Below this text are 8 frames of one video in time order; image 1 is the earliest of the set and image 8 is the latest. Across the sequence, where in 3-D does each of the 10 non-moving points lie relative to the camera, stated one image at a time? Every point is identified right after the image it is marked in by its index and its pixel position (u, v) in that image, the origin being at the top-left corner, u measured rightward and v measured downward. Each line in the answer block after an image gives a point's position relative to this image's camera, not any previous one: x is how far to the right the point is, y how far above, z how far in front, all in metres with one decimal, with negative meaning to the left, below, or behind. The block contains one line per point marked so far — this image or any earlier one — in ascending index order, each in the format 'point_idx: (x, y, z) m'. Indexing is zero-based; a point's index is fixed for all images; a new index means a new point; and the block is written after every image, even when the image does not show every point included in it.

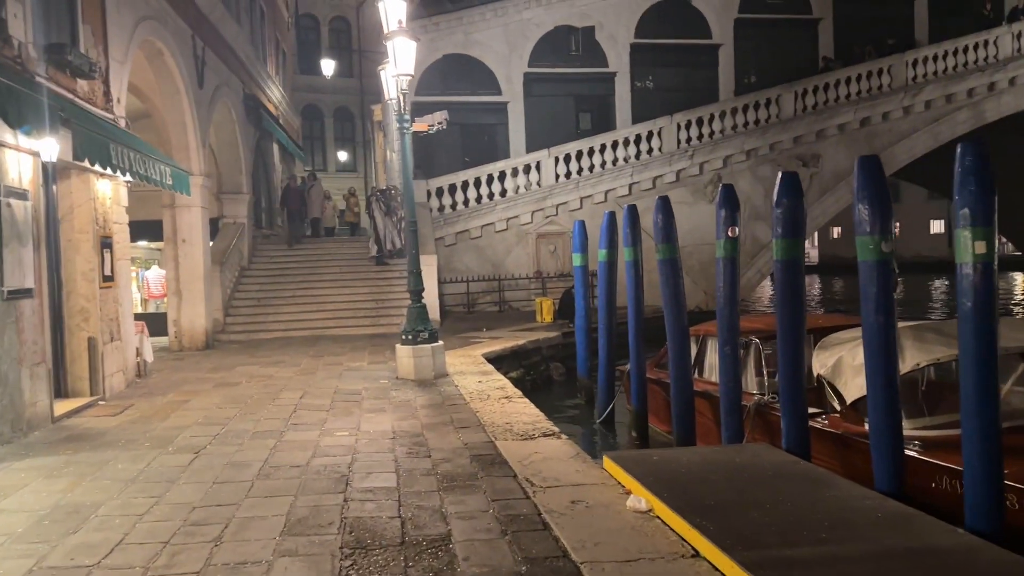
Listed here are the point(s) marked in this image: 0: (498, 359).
0: (-0.2, -1.1, +13.4) m
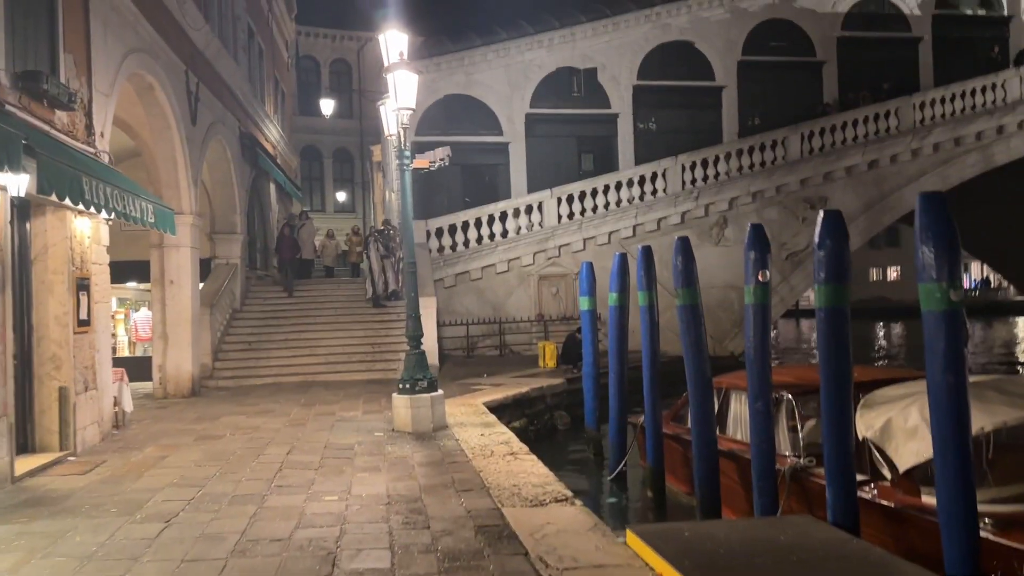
0: (-0.2, -1.8, +12.6) m
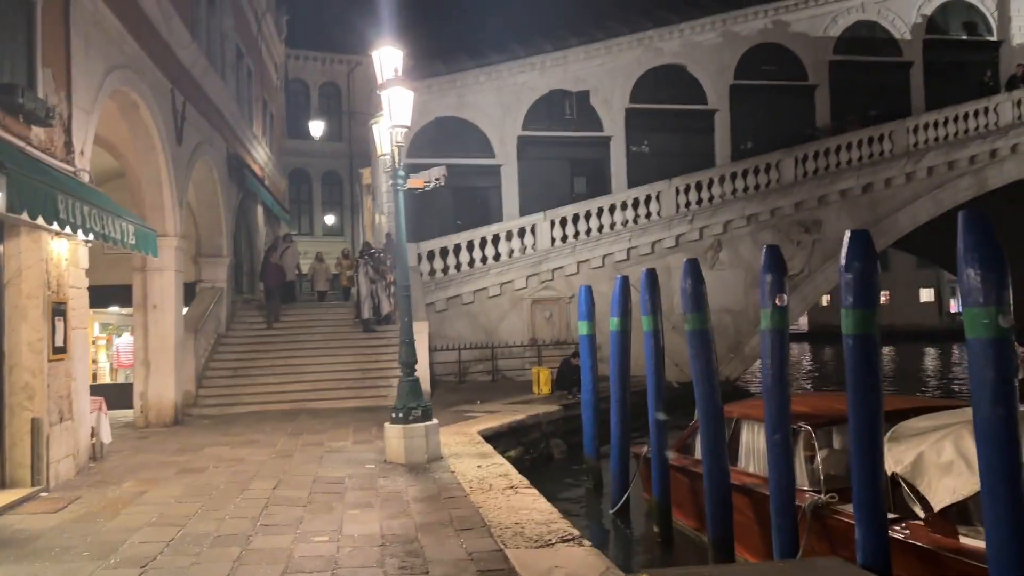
0: (-0.3, -2.2, +12.2) m
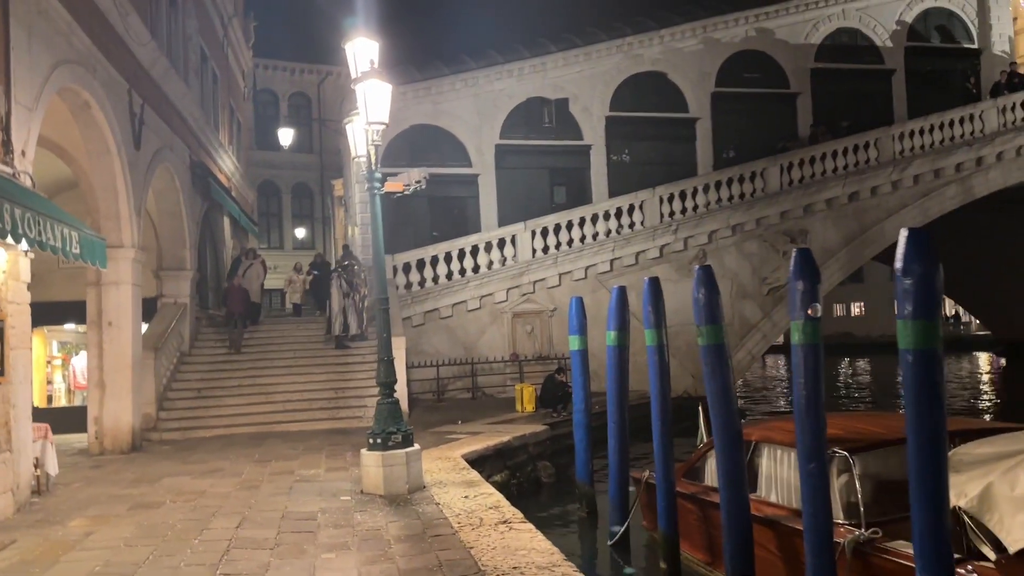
0: (-0.4, -2.3, +11.4) m
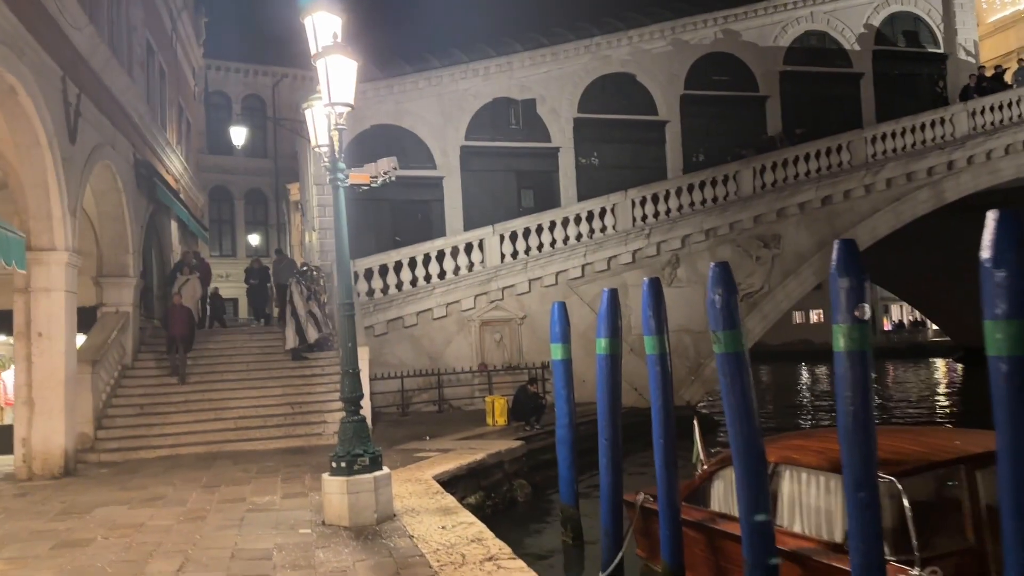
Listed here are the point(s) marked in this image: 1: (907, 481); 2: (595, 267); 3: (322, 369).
0: (-0.7, -2.4, +10.4) m
1: (+2.6, -1.3, +5.6) m
2: (+1.9, +0.5, +19.7) m
3: (-3.5, -1.5, +15.4) m
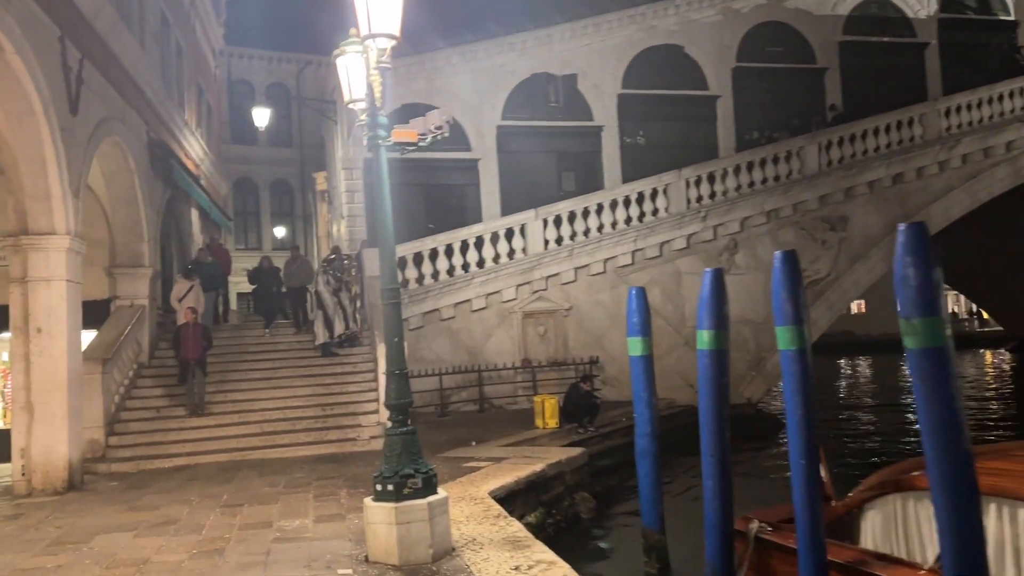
0: (0.0, -2.2, +8.9) m
1: (+3.1, -1.1, +4.1) m
2: (+2.9, +0.8, +18.1) m
3: (-2.6, -1.3, +14.0) m
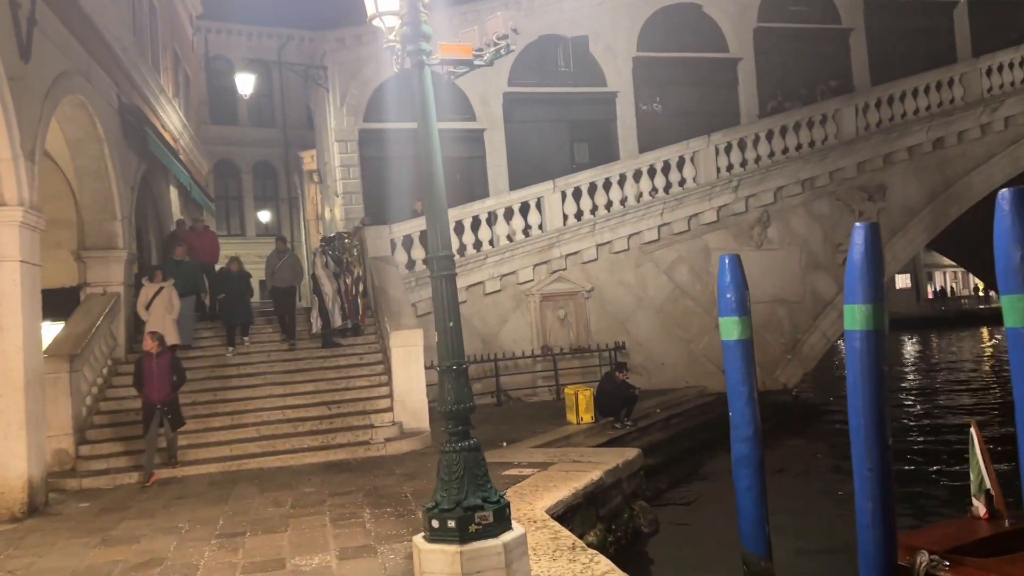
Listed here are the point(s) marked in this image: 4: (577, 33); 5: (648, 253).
0: (+0.5, -2.0, +7.4) m
1: (+3.7, -0.9, +2.5) m
2: (+3.1, +1.2, +16.6) m
3: (-2.2, -1.0, +12.4) m
4: (+1.5, +5.9, +19.4) m
5: (+2.7, +0.7, +16.5) m
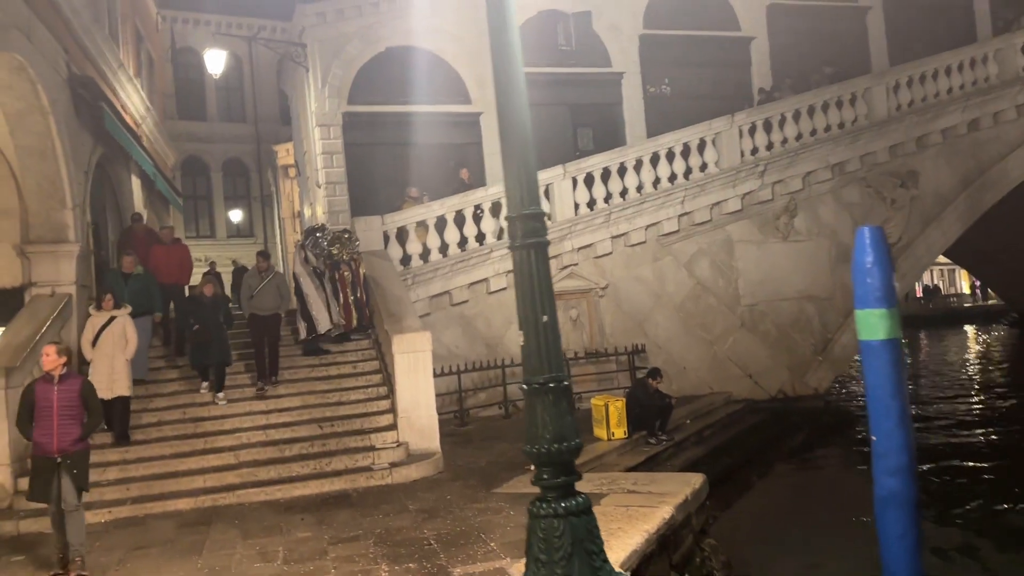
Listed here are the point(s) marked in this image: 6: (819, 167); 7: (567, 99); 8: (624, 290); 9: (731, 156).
0: (+0.9, -1.9, +5.7) m
1: (+4.3, -0.8, +1.0) m
2: (+3.2, +1.3, +15.0) m
3: (-2.0, -1.0, +10.6) m
4: (+1.4, +5.9, +17.8) m
5: (+2.7, +0.7, +15.0) m
6: (+5.7, +2.2, +15.7) m
7: (+1.2, +4.0, +18.0) m
8: (+2.0, 0.0, +14.8) m
9: (+3.9, +2.4, +15.4) m
